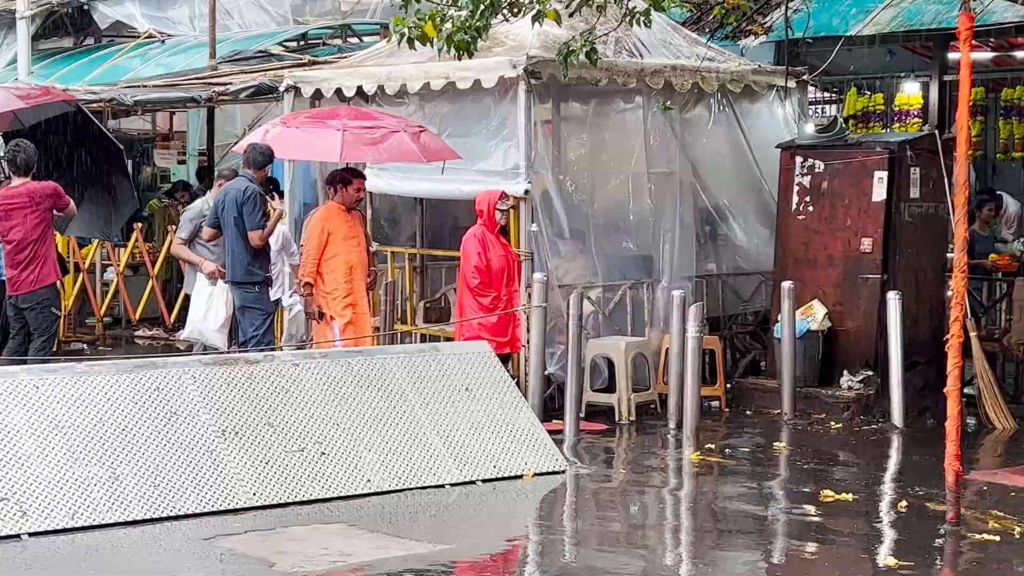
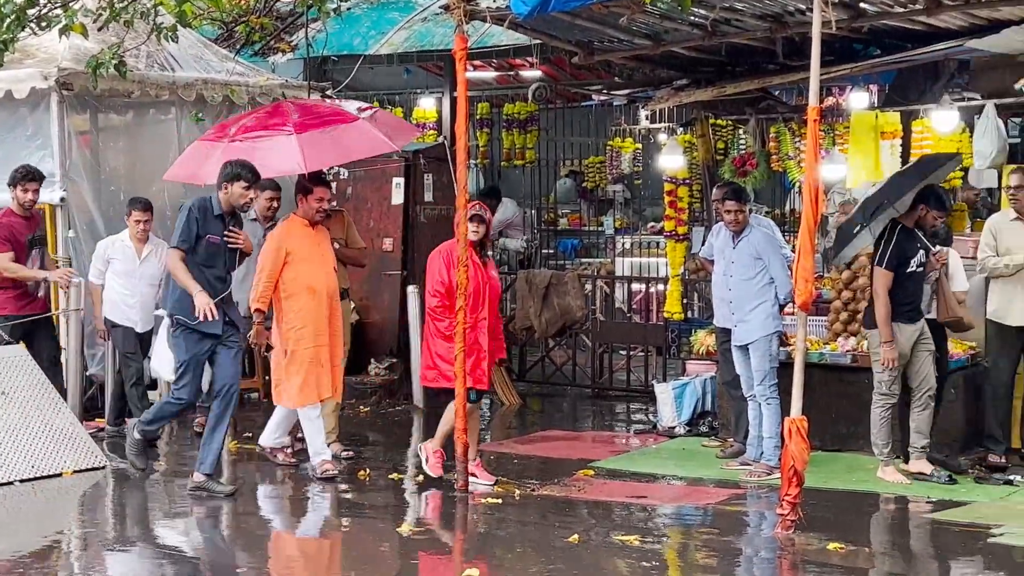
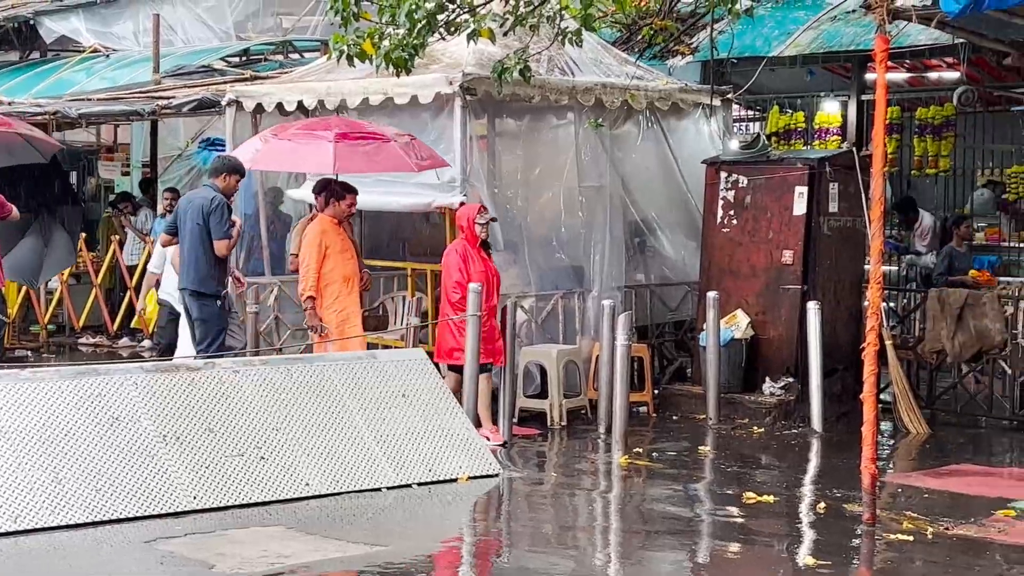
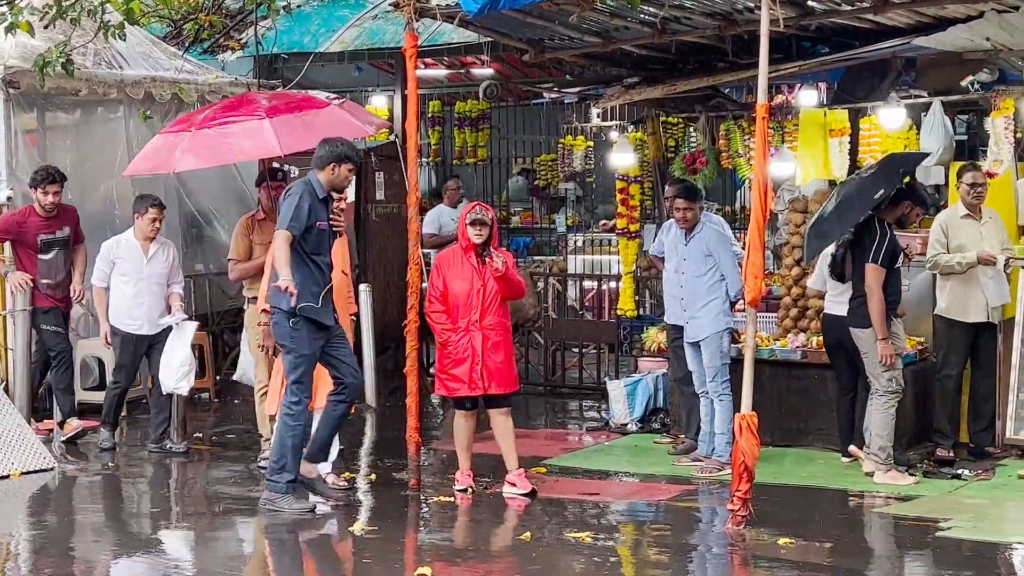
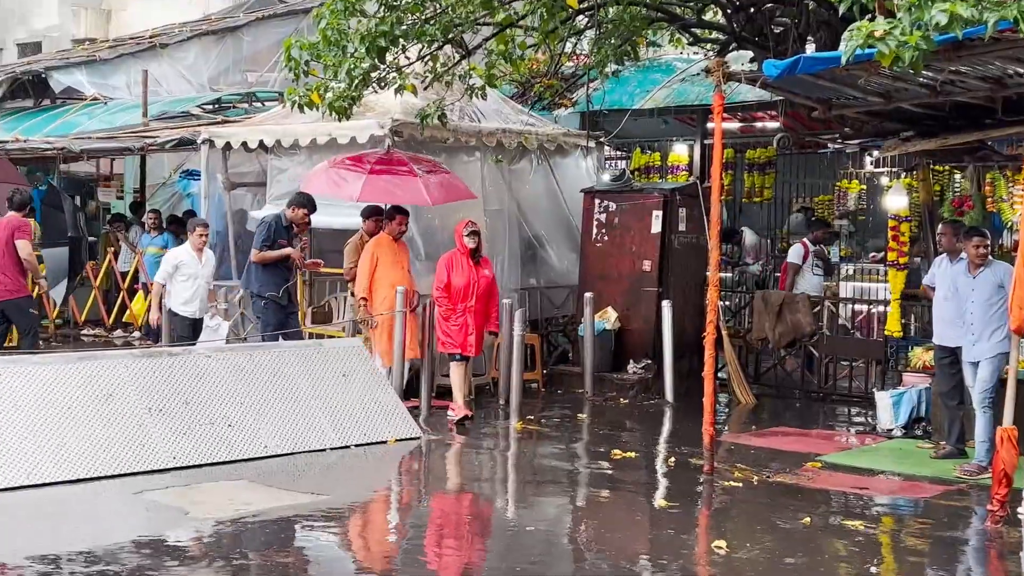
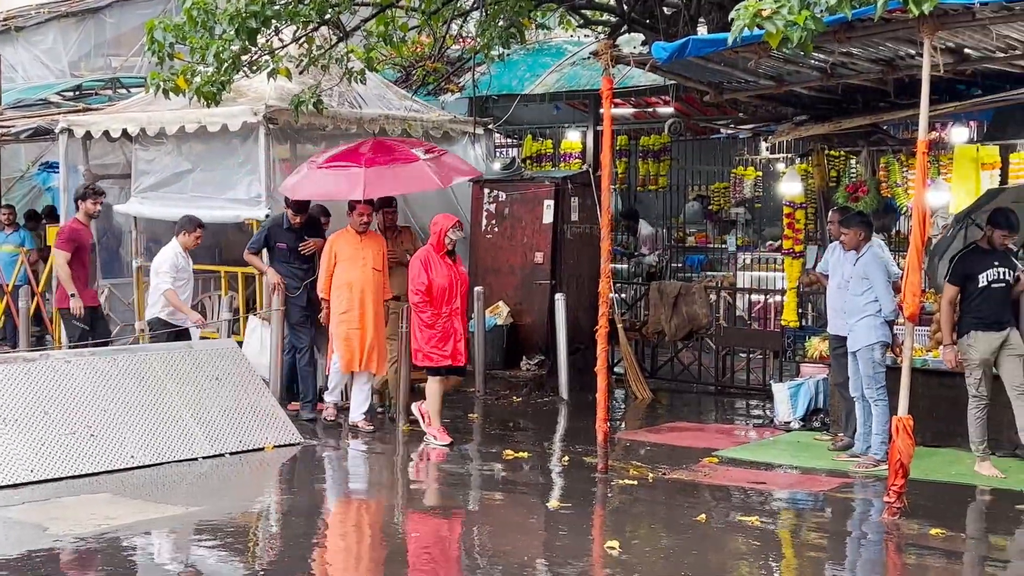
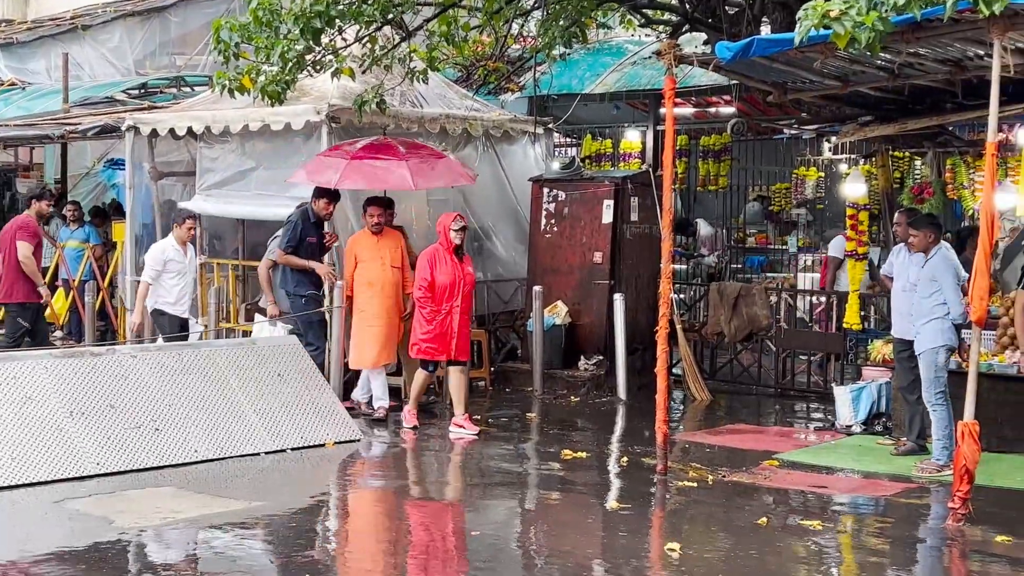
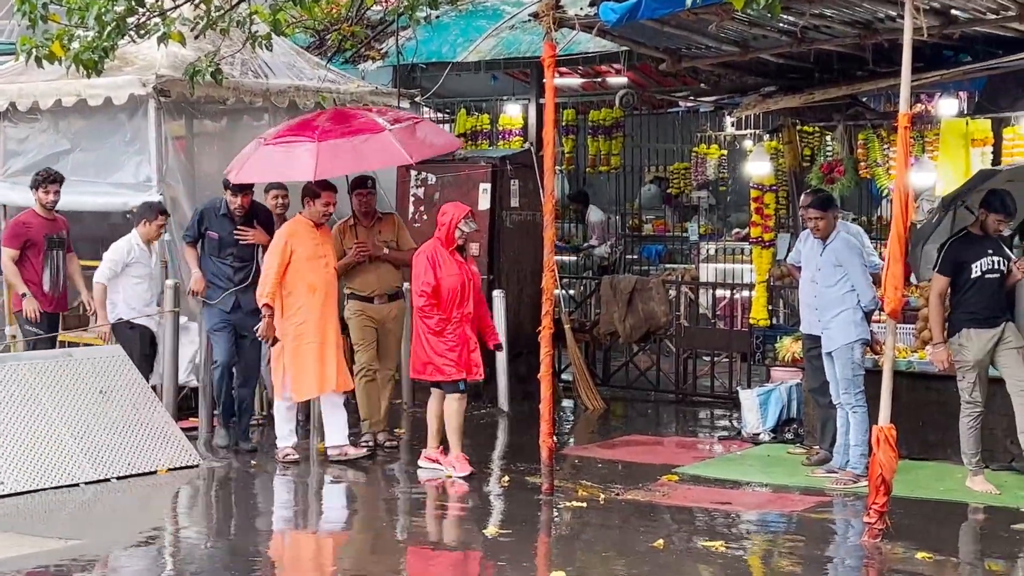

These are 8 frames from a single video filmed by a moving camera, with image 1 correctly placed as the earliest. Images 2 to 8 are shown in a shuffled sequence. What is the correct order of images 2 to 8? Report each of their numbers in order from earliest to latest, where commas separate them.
3, 5, 7, 6, 8, 2, 4
